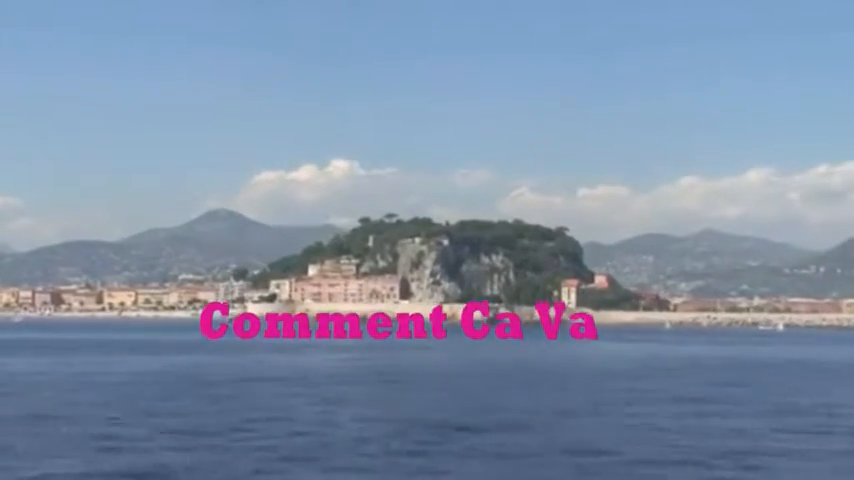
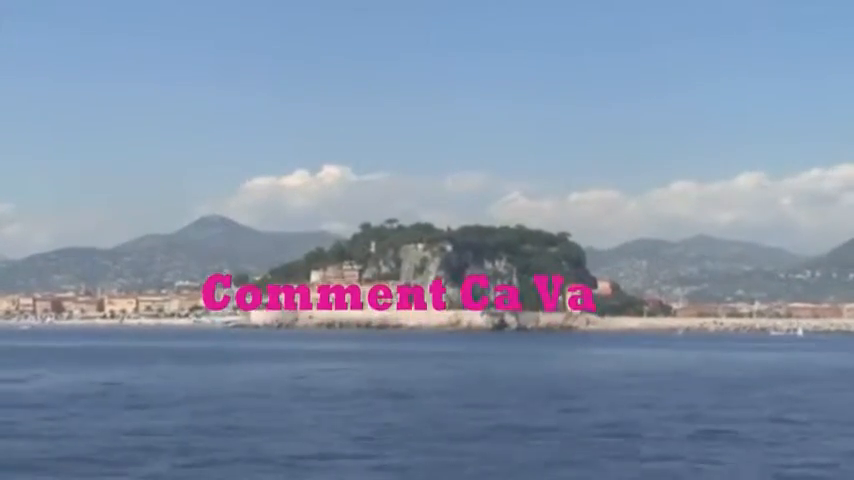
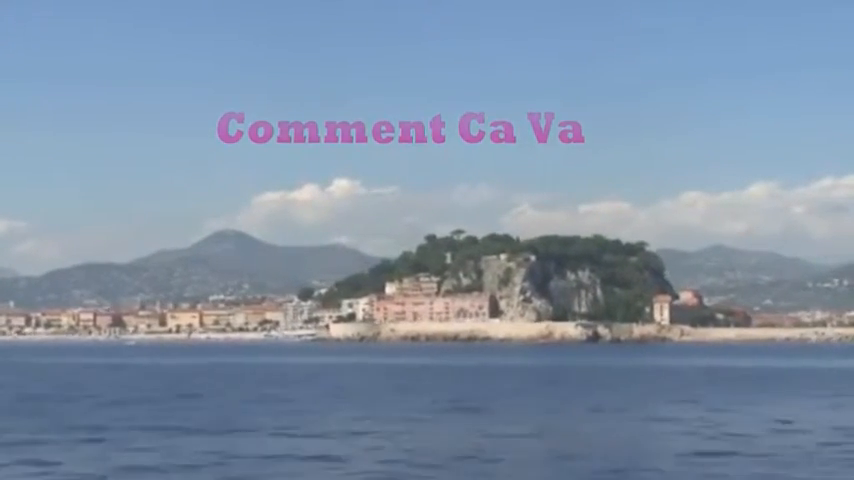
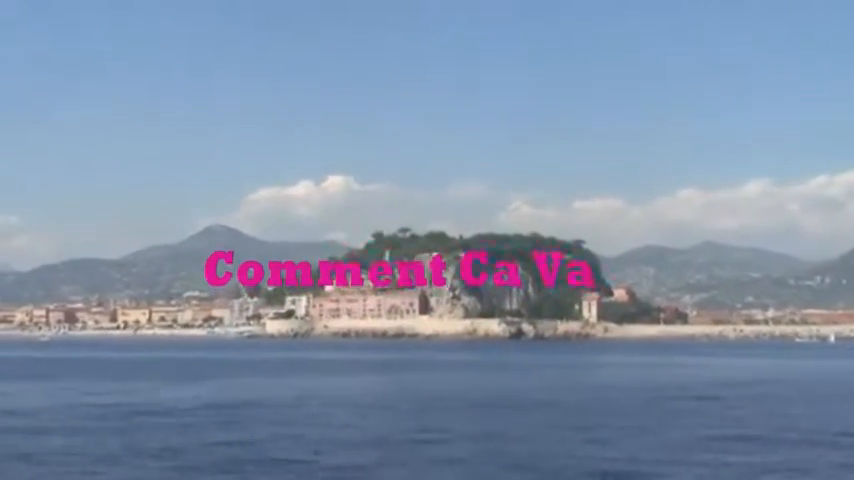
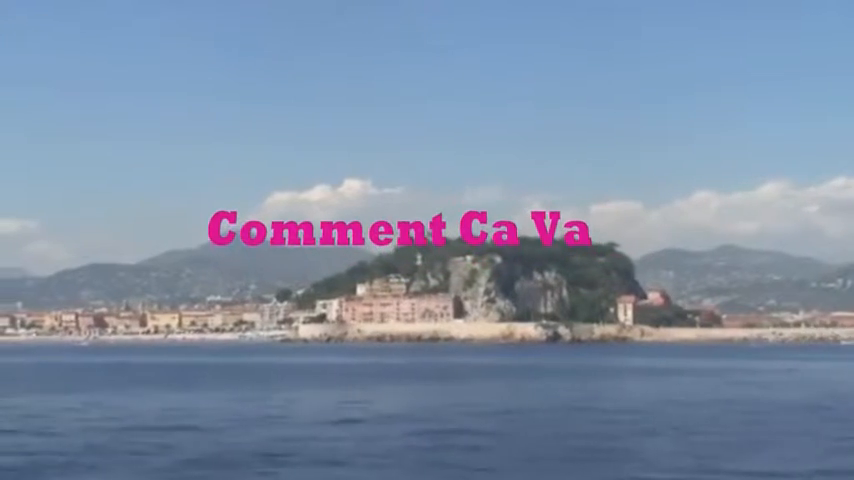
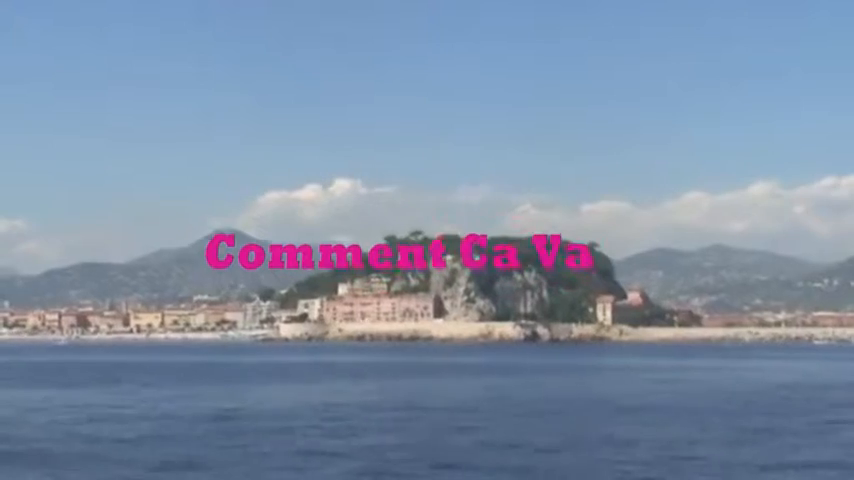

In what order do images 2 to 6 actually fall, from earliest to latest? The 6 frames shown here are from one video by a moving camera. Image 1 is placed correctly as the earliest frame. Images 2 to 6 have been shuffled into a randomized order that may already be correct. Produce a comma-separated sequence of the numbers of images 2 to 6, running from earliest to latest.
2, 4, 6, 5, 3
